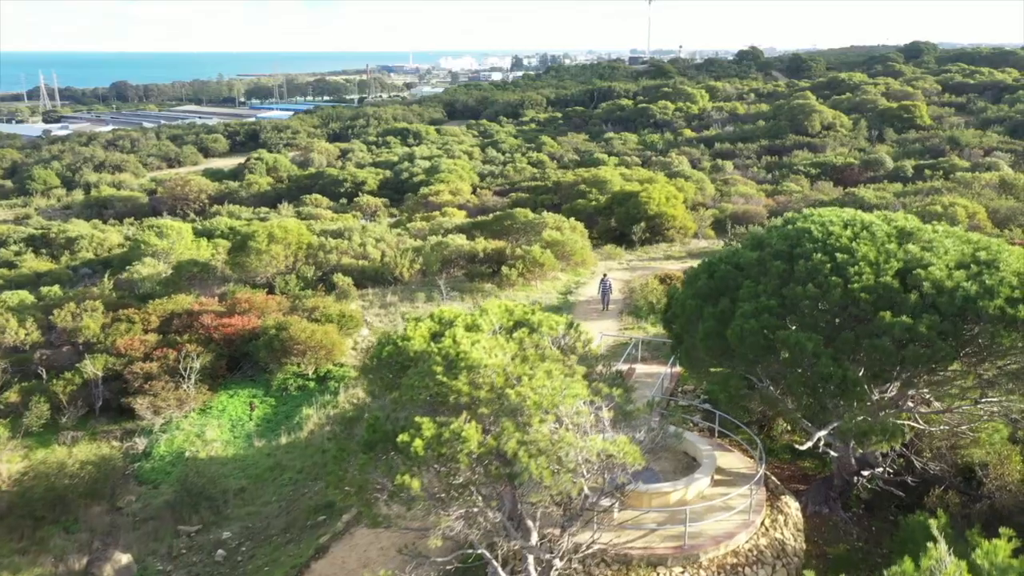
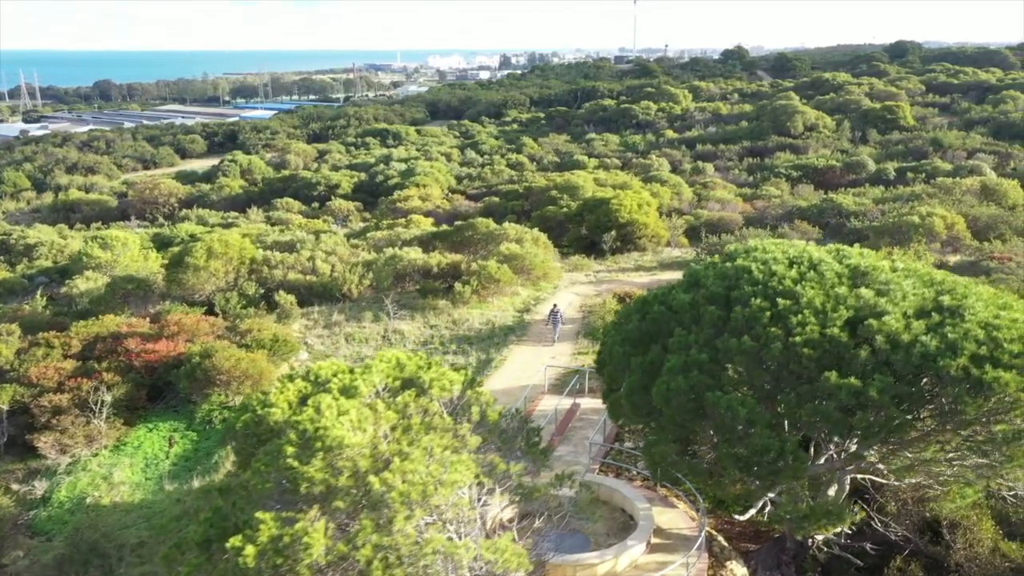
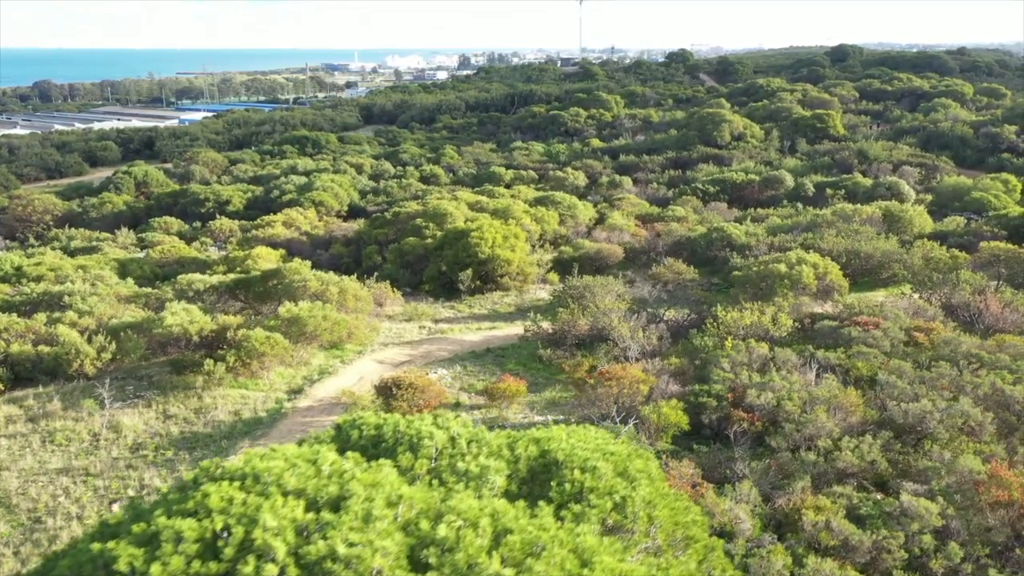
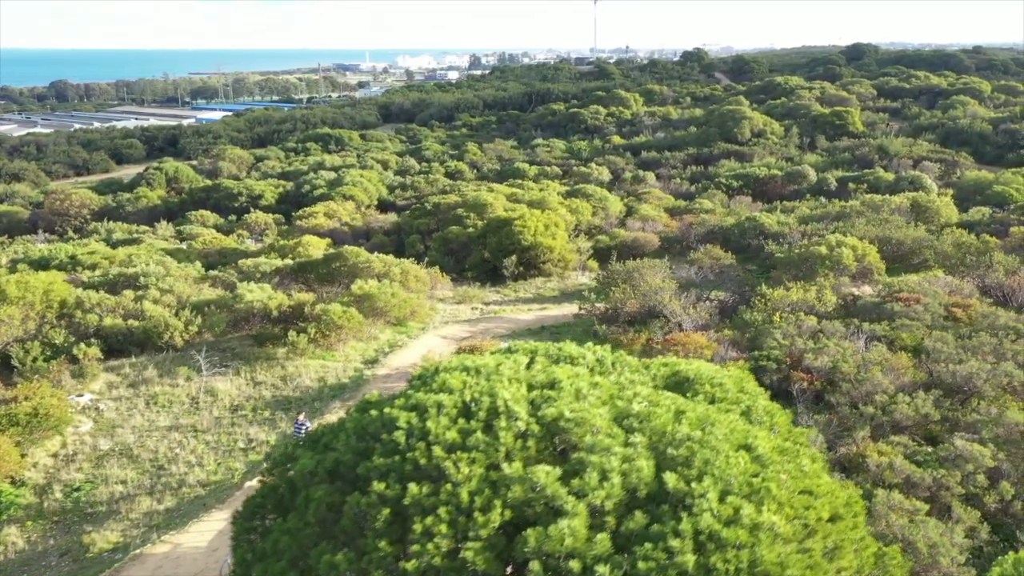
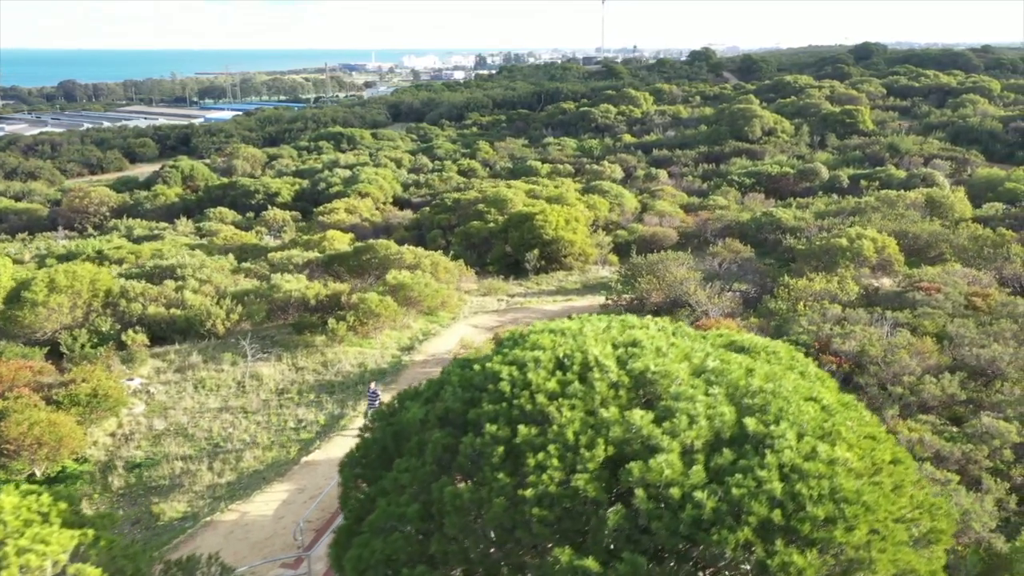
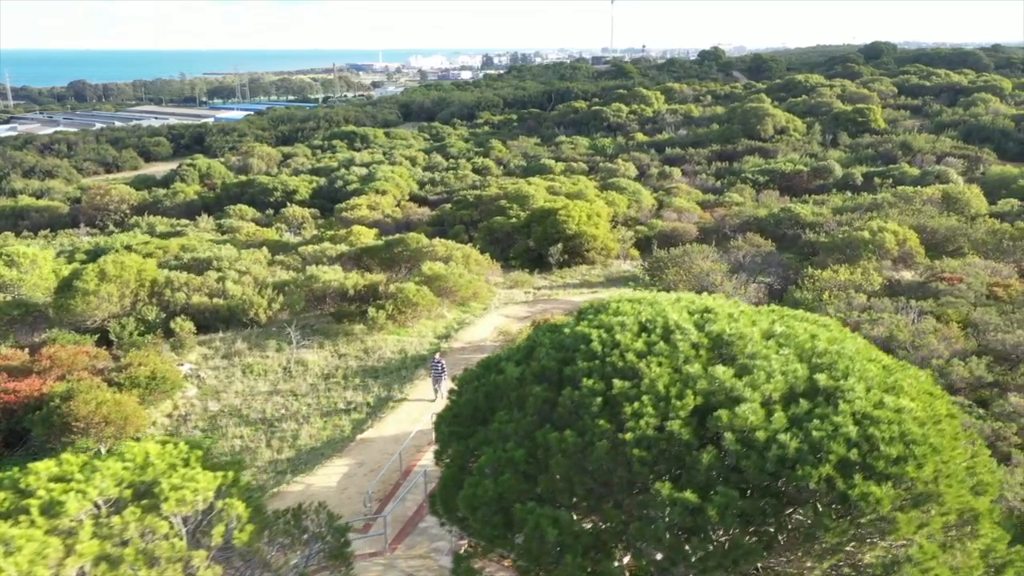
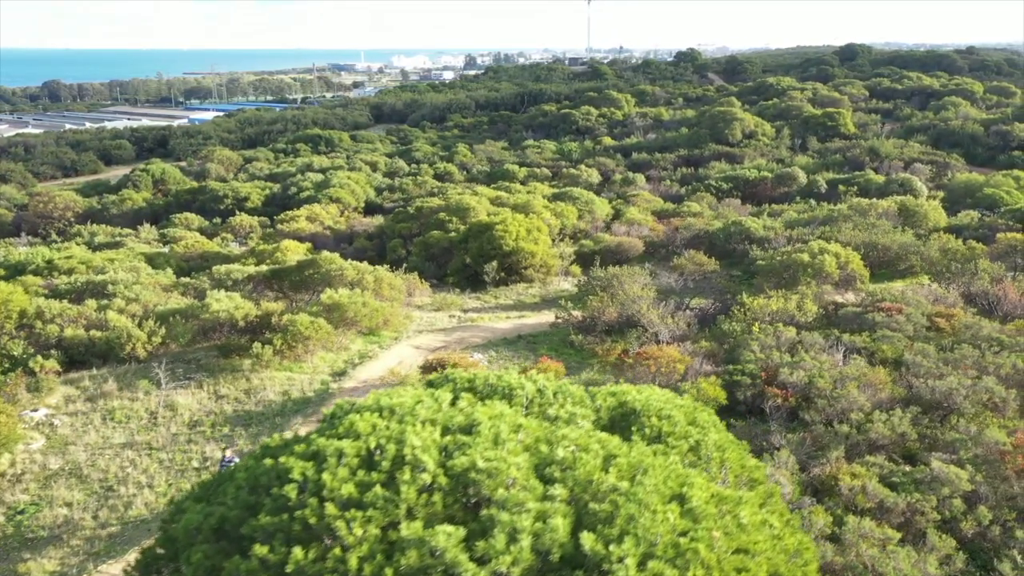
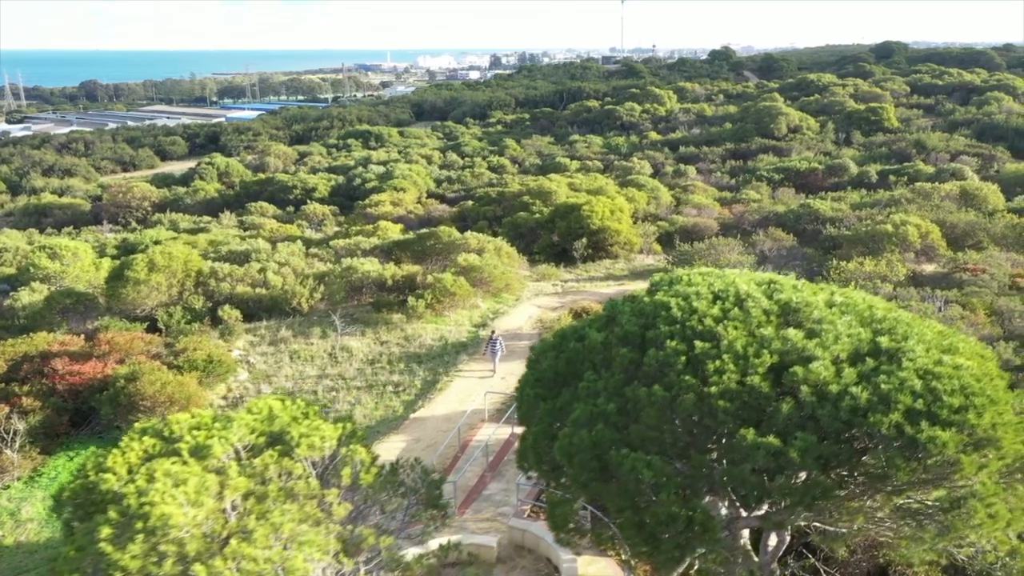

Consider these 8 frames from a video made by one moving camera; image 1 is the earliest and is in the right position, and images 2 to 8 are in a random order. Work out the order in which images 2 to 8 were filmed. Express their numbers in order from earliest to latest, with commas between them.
2, 8, 6, 5, 4, 7, 3
